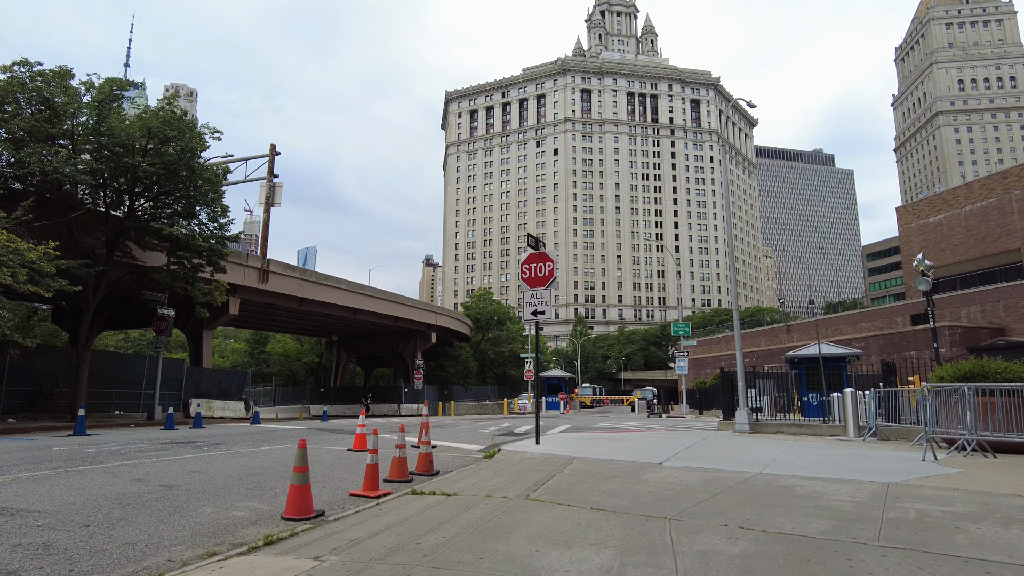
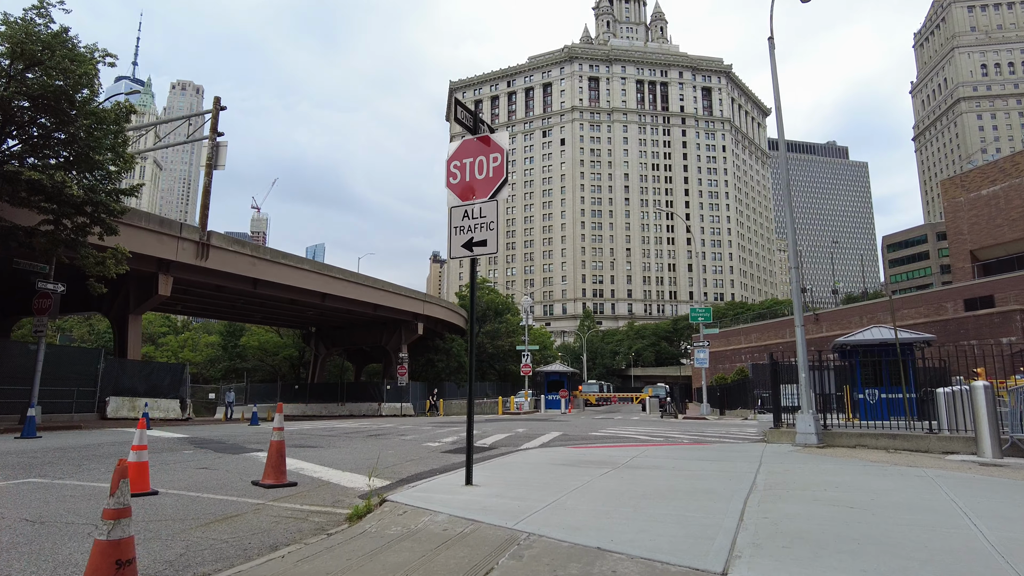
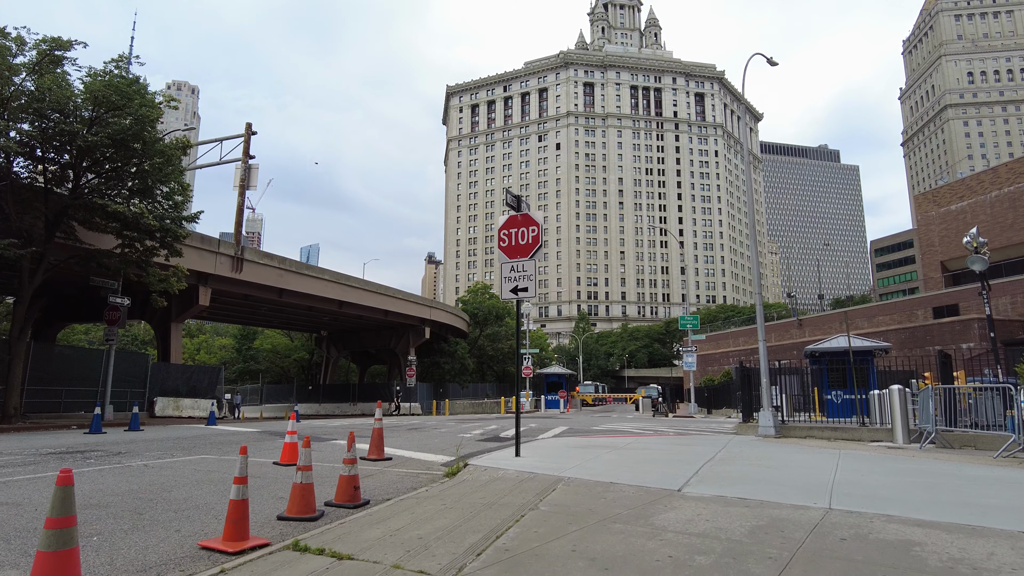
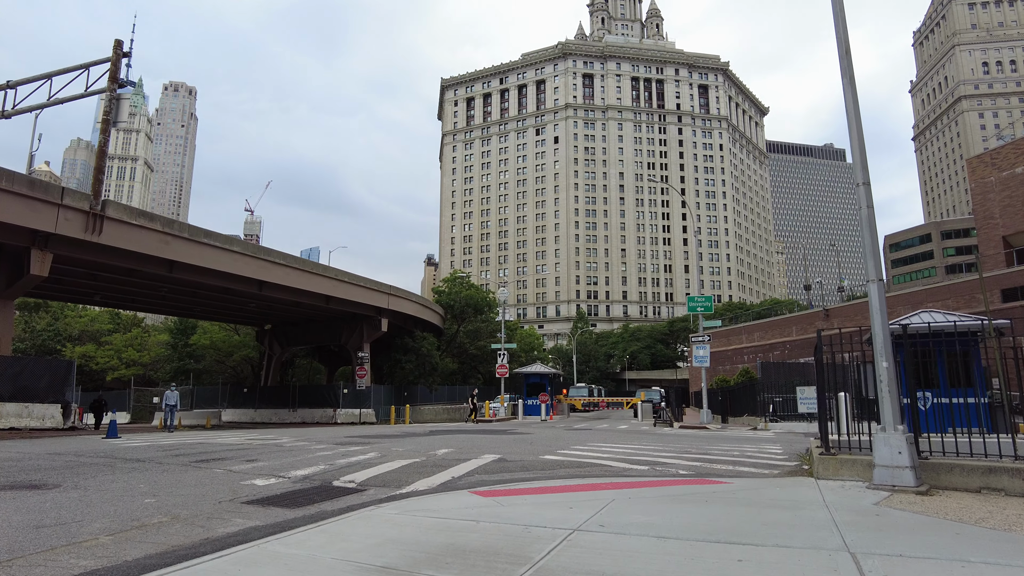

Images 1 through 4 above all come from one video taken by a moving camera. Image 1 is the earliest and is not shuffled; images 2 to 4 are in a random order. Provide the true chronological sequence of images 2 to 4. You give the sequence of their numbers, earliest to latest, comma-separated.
3, 2, 4
